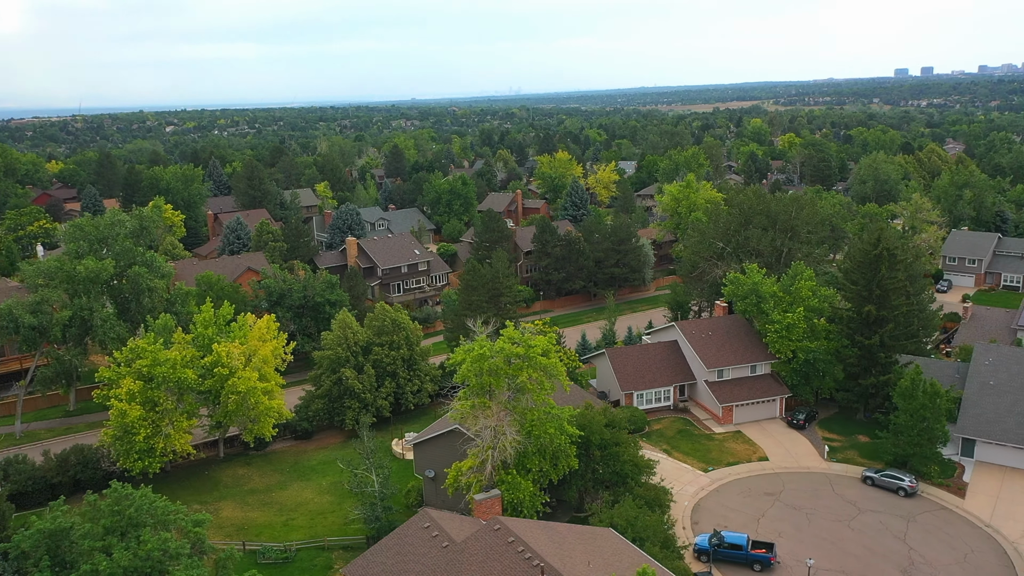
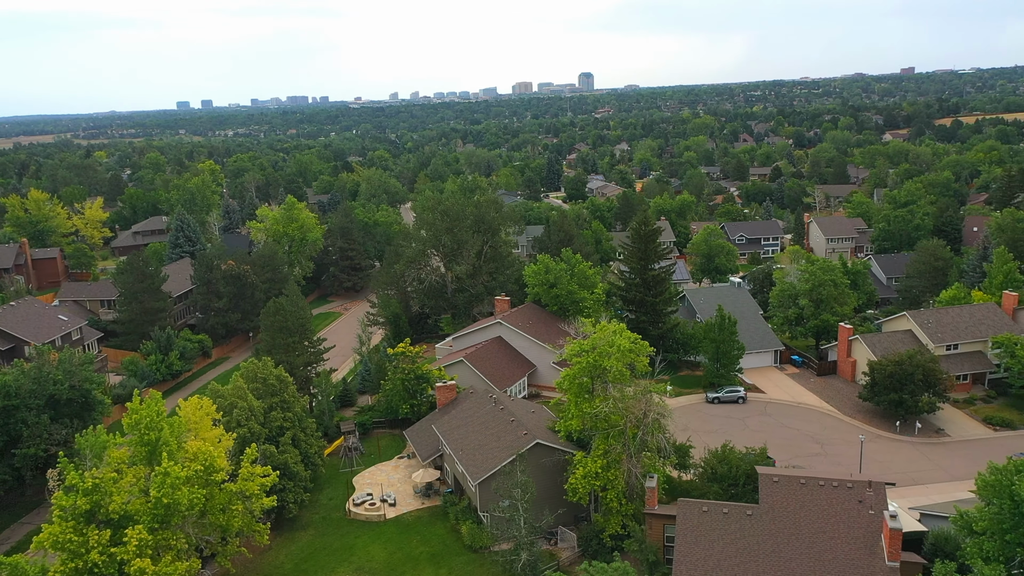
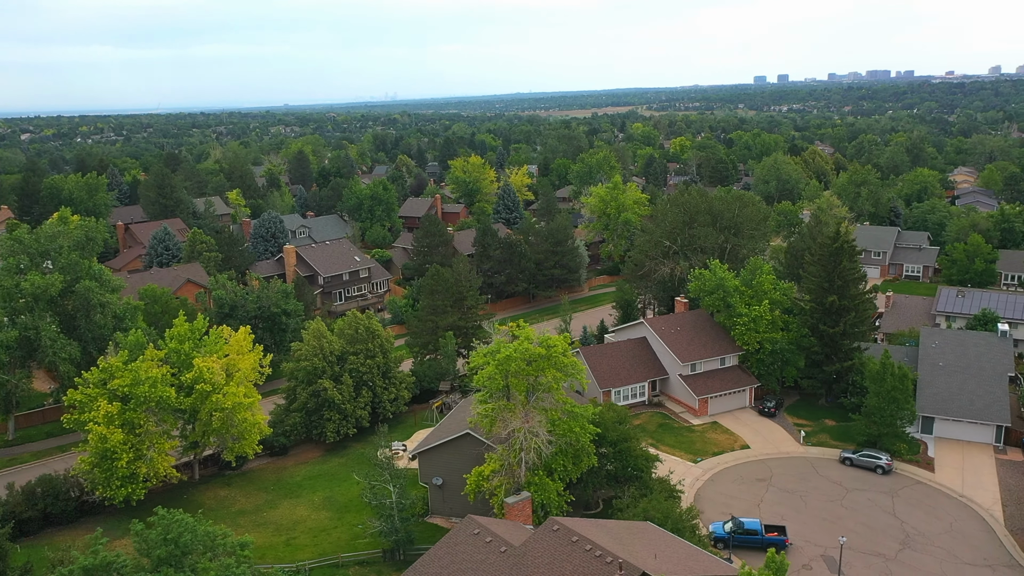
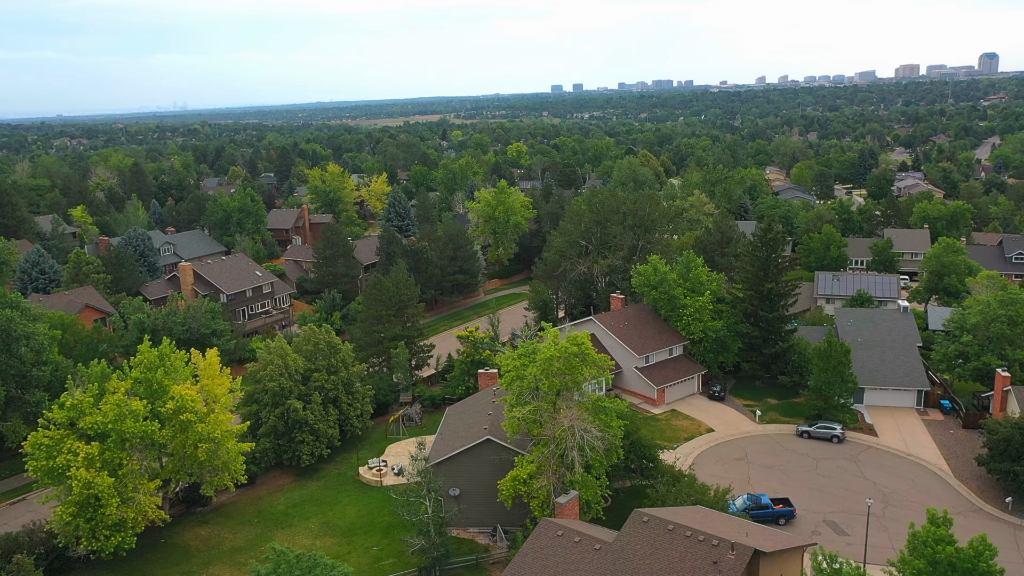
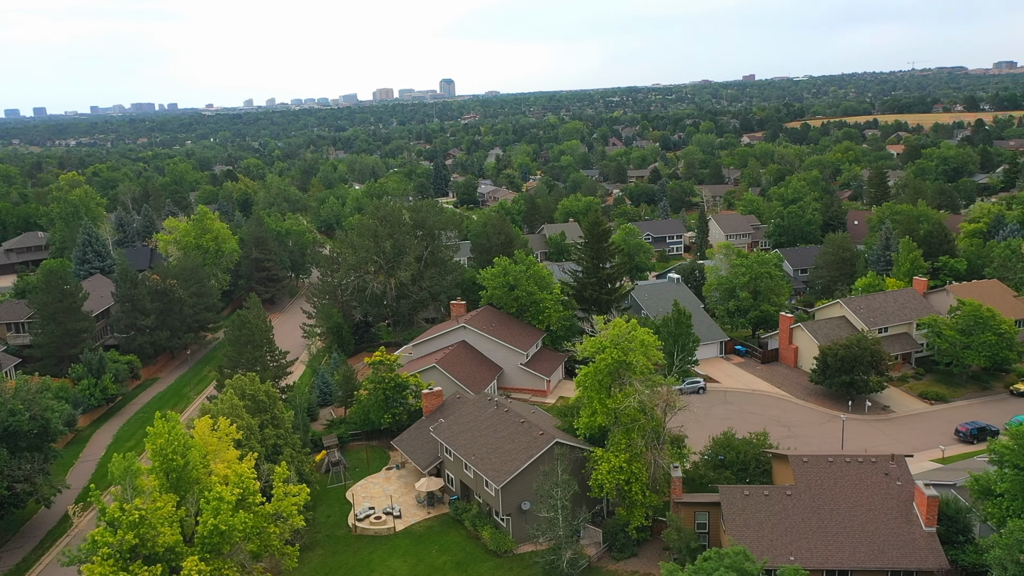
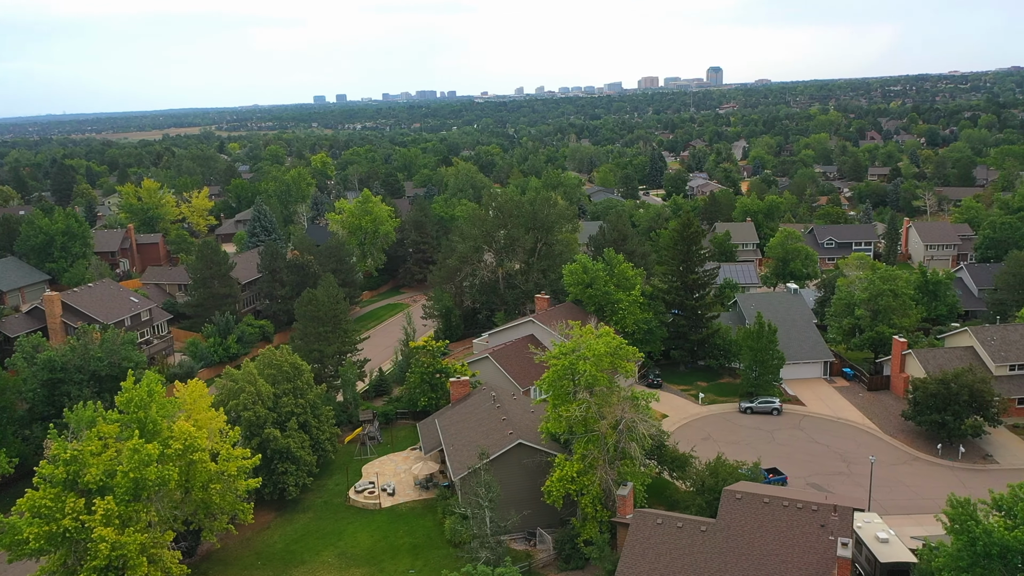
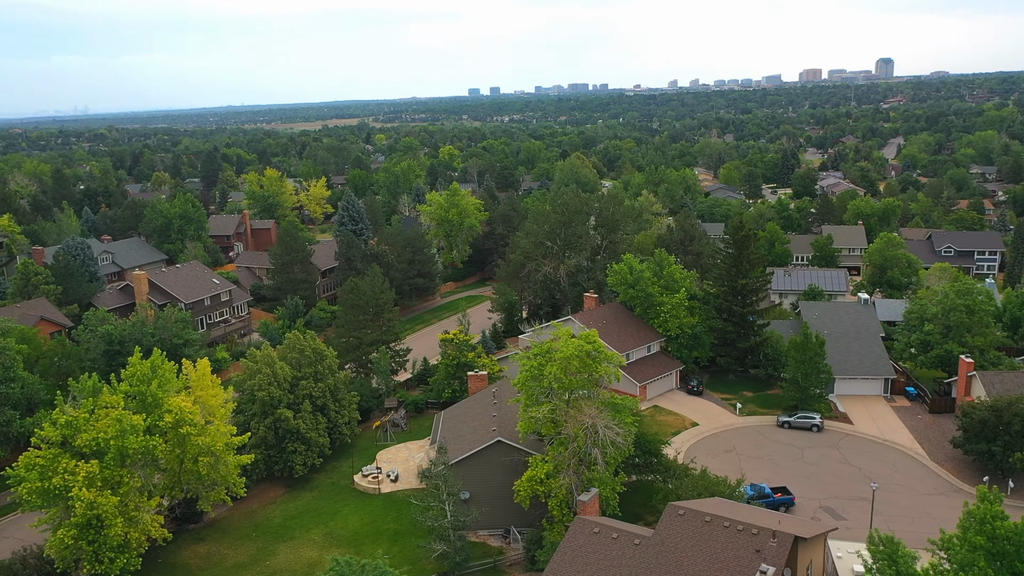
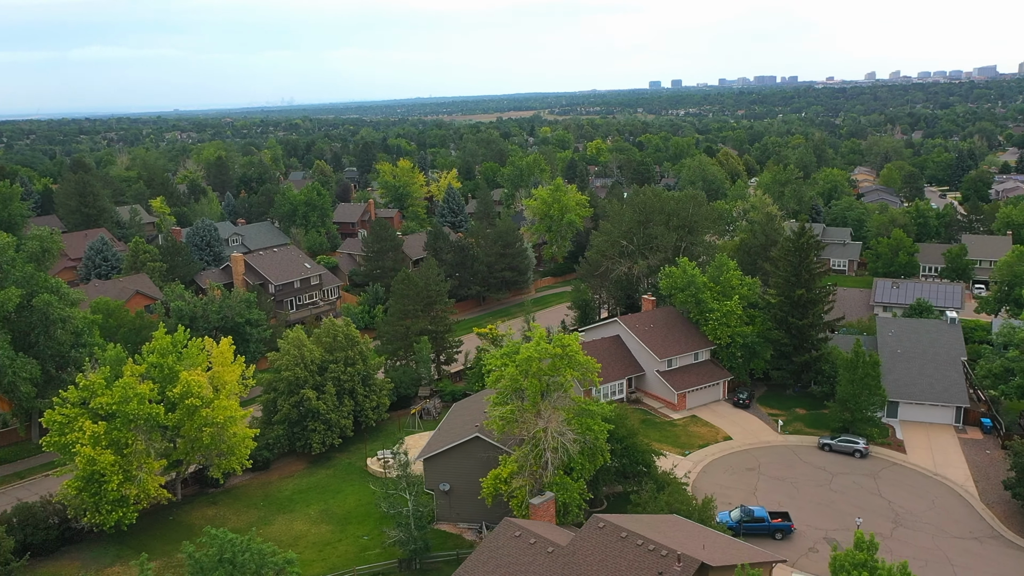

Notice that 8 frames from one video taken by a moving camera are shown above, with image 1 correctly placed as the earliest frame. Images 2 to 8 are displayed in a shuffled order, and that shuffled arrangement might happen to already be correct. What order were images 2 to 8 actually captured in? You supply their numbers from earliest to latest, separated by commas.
3, 8, 4, 7, 6, 2, 5
